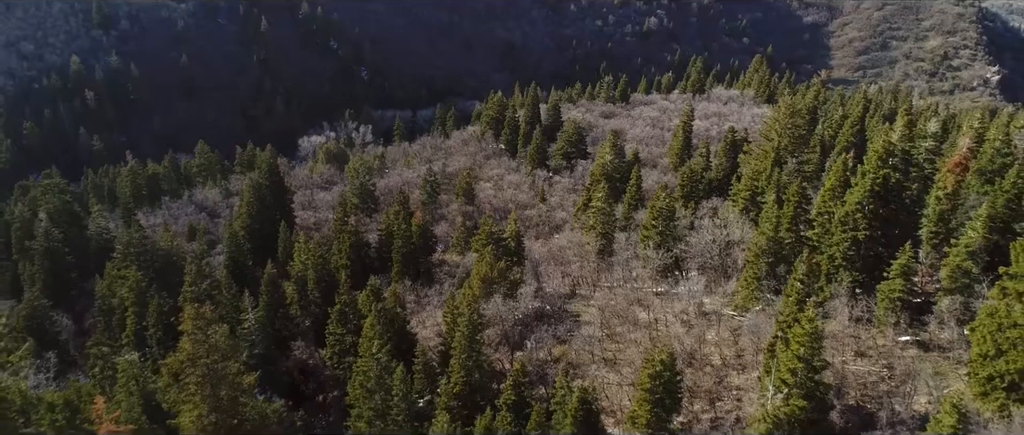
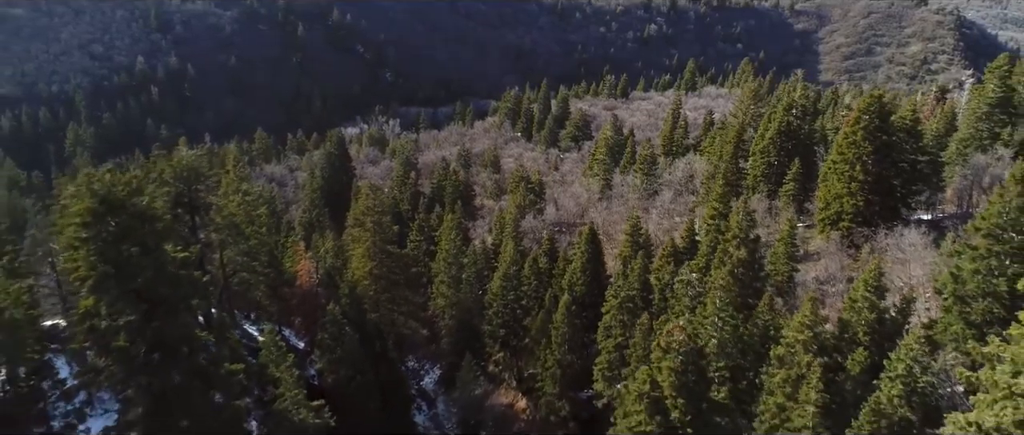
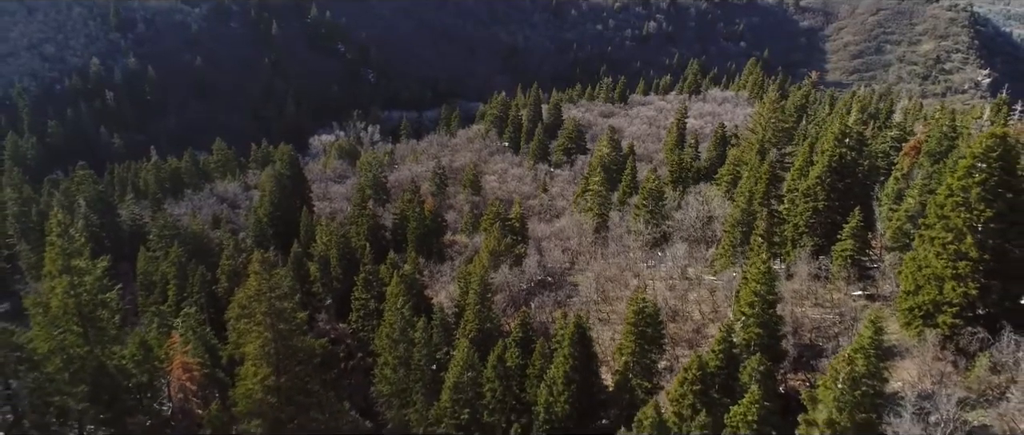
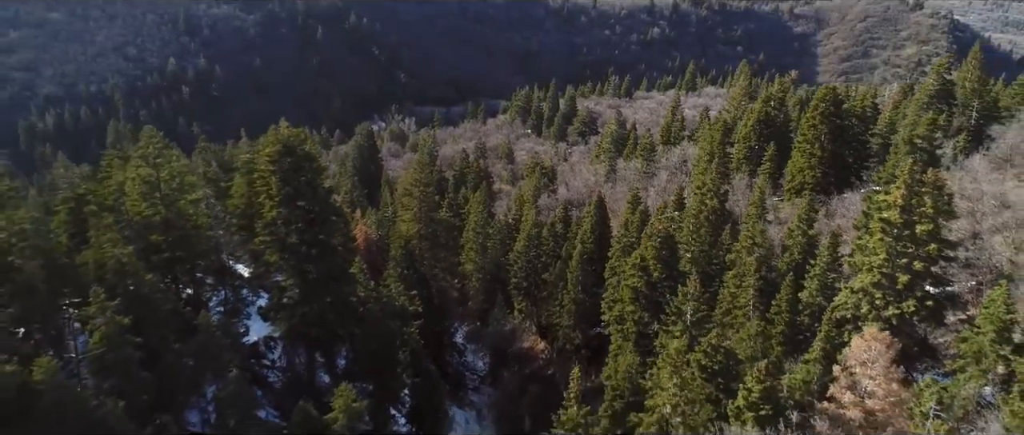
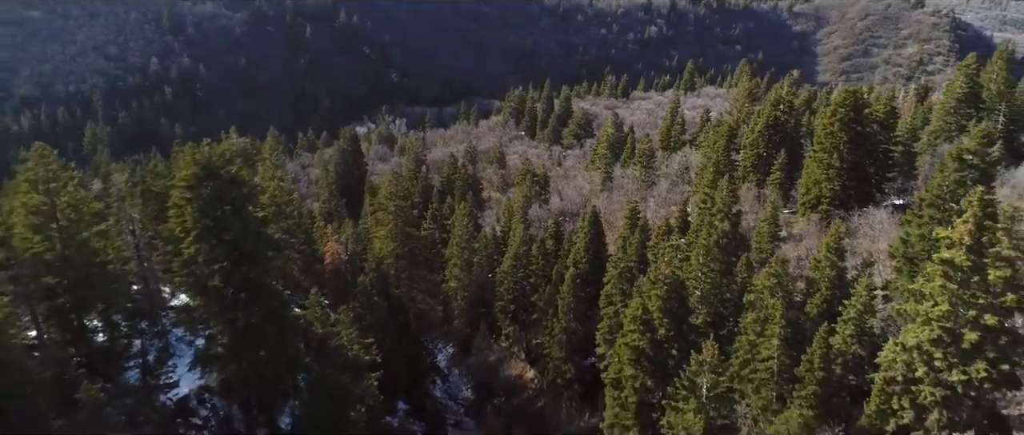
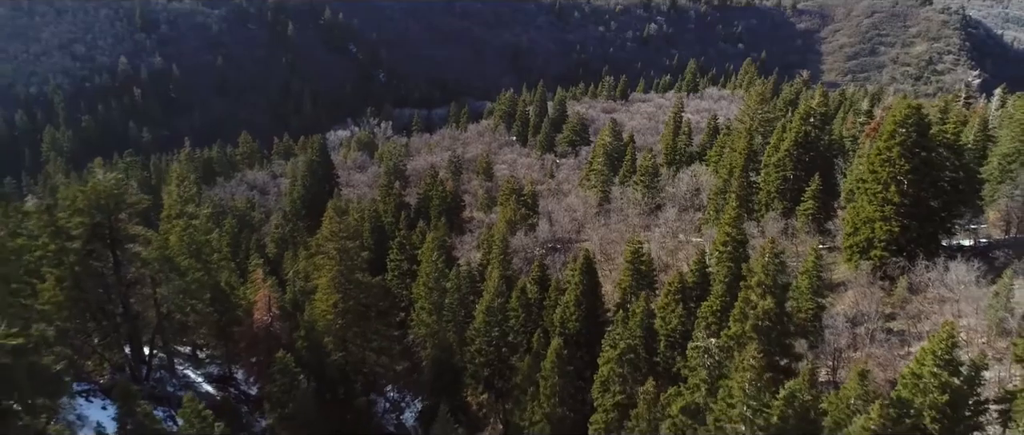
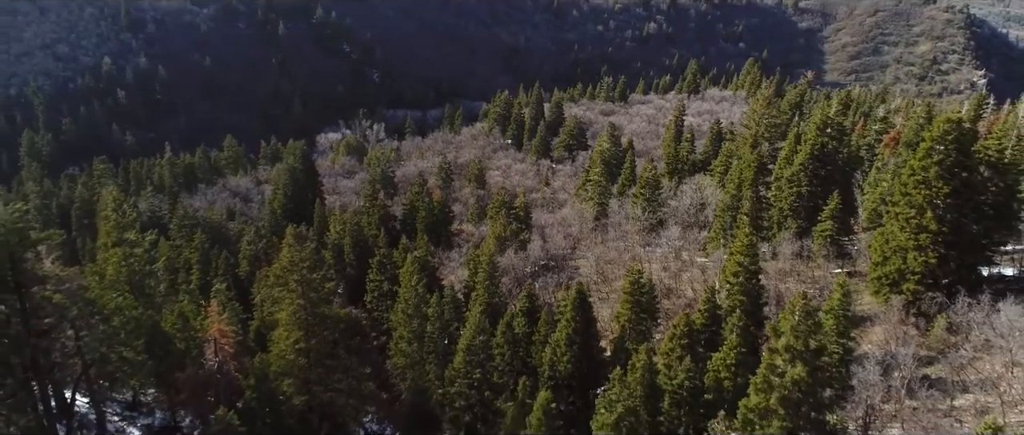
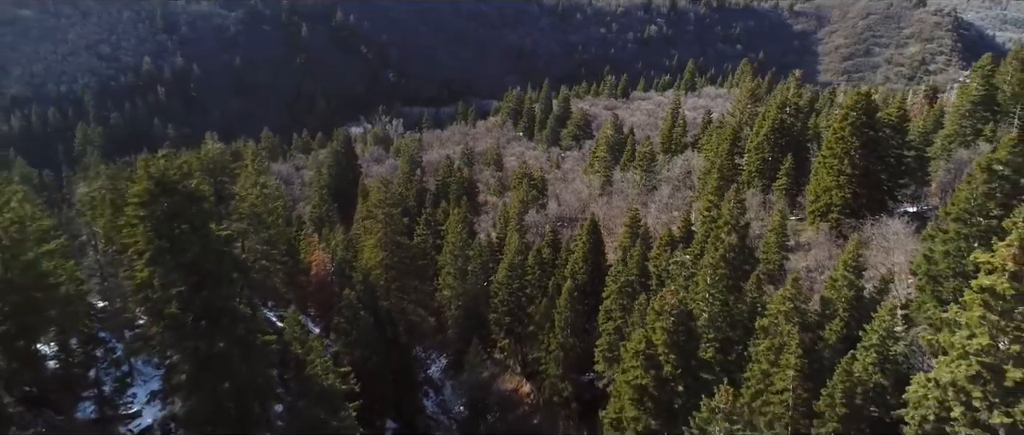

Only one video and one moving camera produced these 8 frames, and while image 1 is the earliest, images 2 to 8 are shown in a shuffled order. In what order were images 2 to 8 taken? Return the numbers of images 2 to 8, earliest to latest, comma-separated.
3, 7, 6, 2, 8, 5, 4
